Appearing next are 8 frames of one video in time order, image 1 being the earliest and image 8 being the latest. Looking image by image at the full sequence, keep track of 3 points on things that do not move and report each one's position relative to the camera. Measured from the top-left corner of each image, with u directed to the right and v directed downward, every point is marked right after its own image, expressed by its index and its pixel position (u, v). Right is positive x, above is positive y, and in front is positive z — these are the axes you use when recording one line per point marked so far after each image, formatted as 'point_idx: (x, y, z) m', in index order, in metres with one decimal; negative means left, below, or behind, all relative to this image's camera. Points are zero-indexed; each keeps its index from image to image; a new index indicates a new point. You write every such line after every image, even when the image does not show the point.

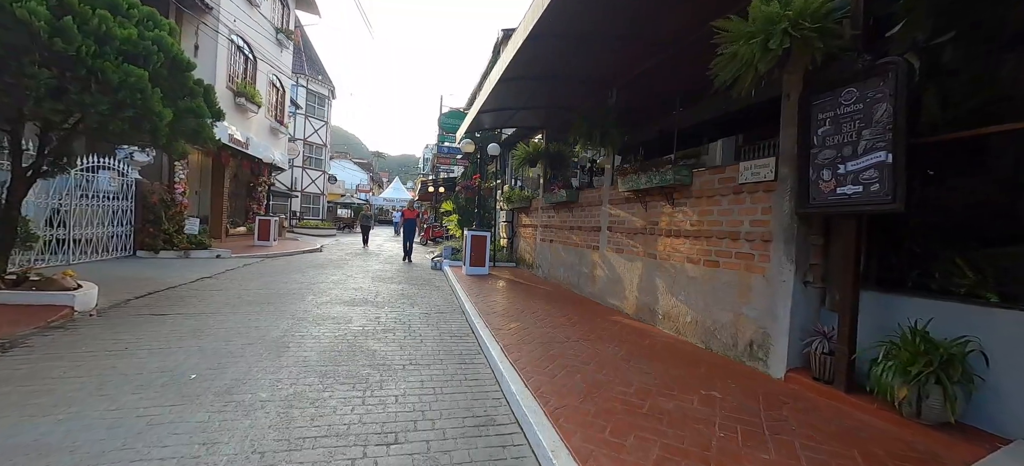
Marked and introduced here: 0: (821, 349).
0: (+2.5, -0.9, +3.1) m
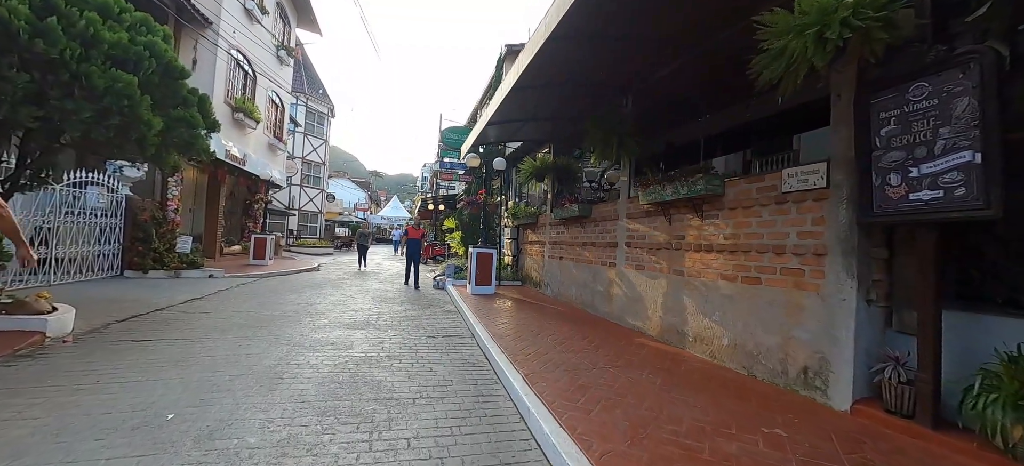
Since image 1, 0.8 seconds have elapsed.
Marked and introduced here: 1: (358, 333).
0: (+2.7, -1.0, +2.7) m
1: (-1.9, -1.3, +5.0) m
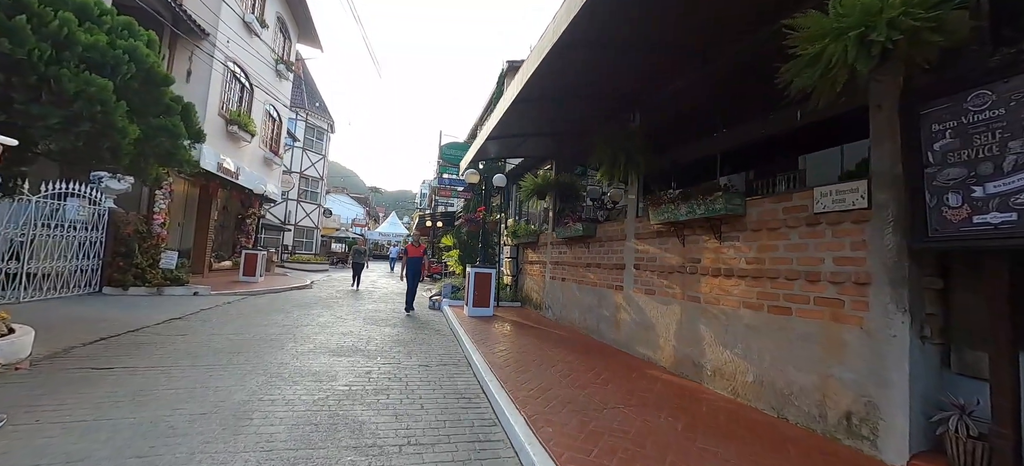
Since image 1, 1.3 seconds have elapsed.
0: (+2.7, -1.2, +2.3) m
1: (-1.9, -1.5, +4.6) m
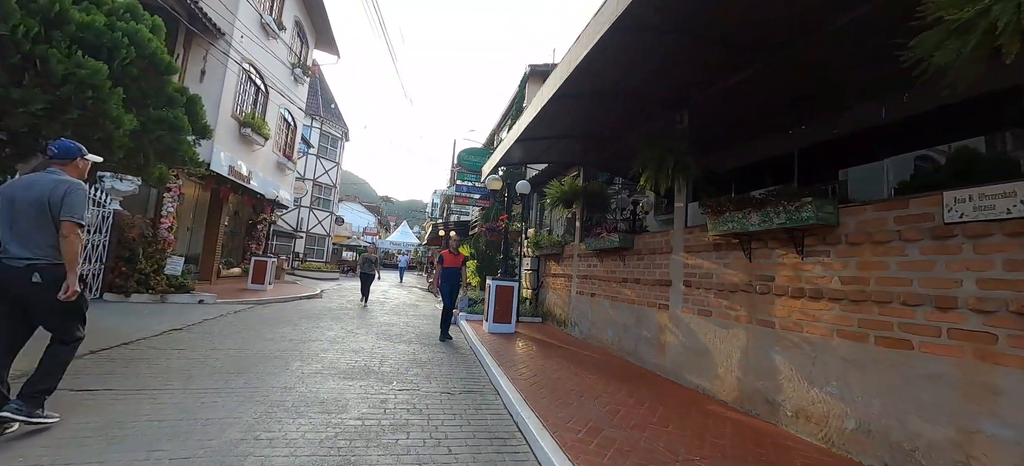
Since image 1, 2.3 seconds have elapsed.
0: (+3.0, -1.2, +1.7) m
1: (-1.6, -1.6, +4.0) m
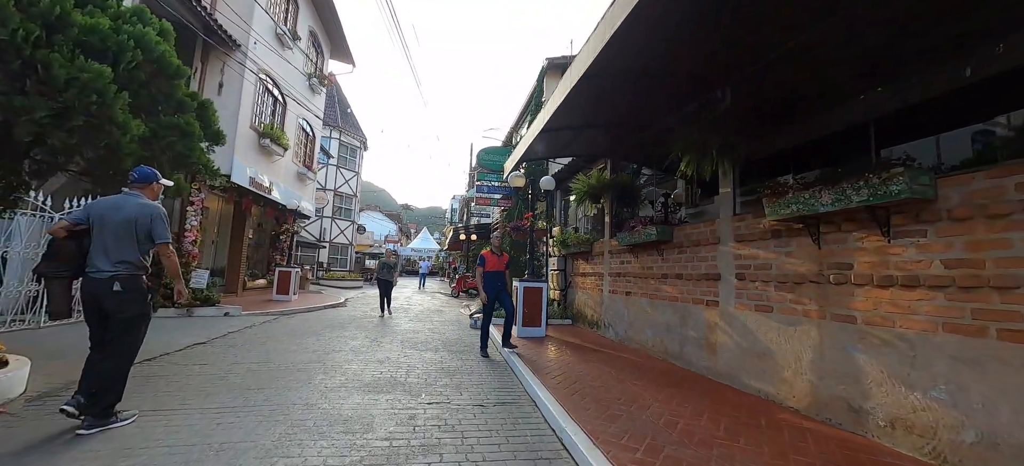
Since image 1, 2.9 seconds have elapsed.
0: (+3.2, -1.1, +1.1) m
1: (-1.2, -1.6, +3.7) m
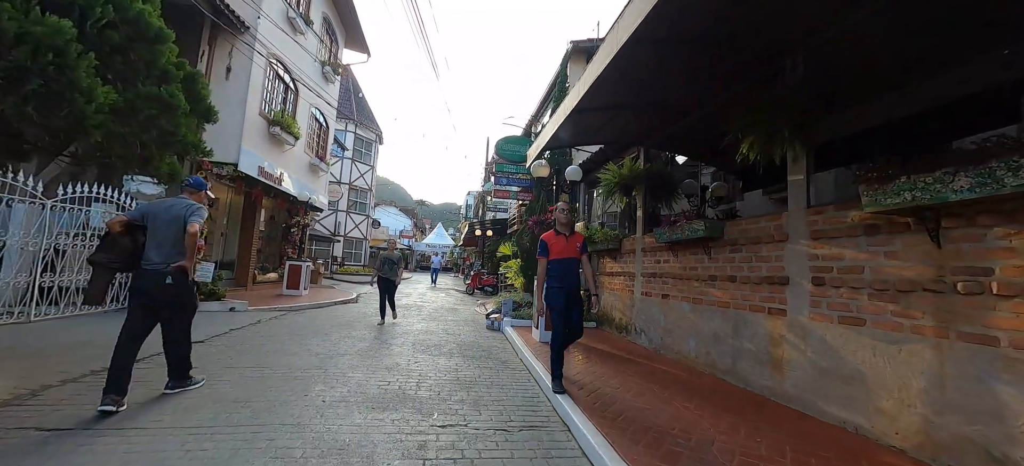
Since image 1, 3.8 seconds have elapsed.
0: (+3.4, -1.0, +0.4) m
1: (-1.0, -1.5, +3.1) m
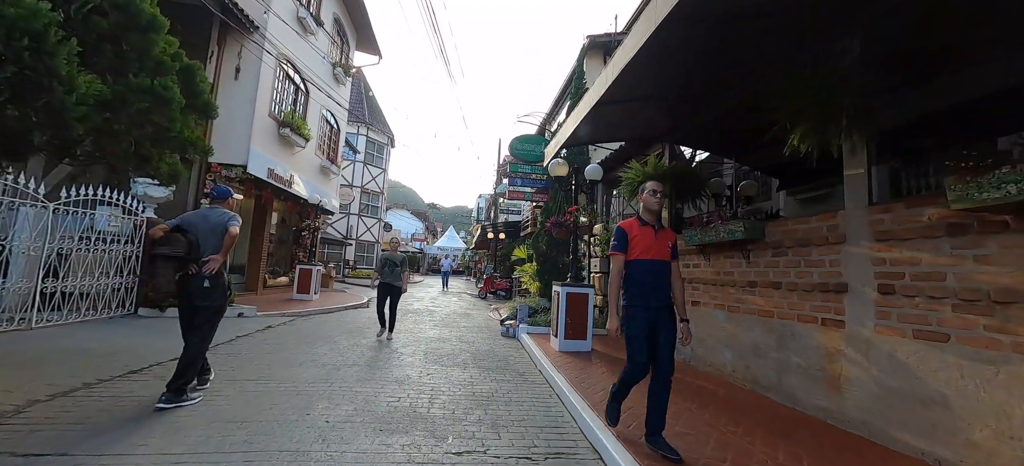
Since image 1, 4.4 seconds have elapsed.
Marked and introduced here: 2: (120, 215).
0: (+3.5, -1.0, -0.1) m
1: (-0.8, -1.5, +2.8) m
2: (-6.7, +0.3, +6.8) m
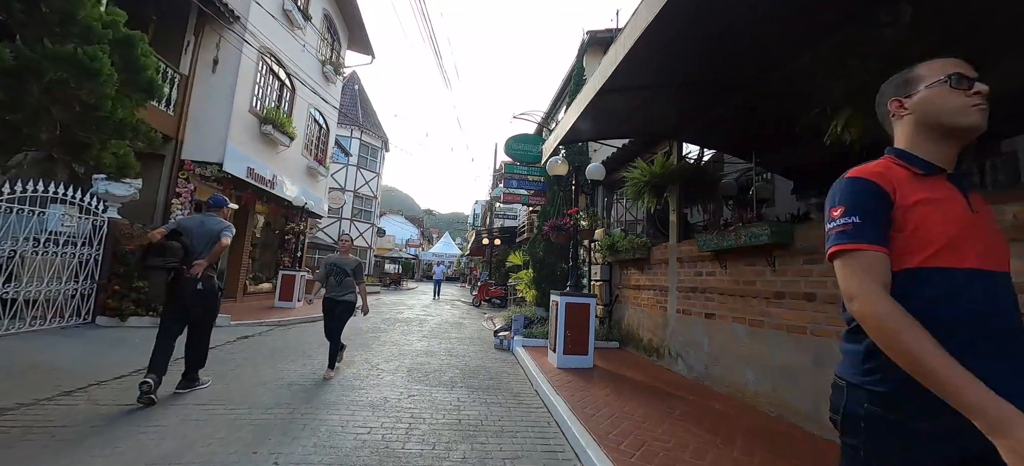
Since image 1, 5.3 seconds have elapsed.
0: (+3.4, -1.0, -0.6) m
1: (-0.9, -1.5, +2.2) m
2: (-6.8, +0.3, +6.2) m
